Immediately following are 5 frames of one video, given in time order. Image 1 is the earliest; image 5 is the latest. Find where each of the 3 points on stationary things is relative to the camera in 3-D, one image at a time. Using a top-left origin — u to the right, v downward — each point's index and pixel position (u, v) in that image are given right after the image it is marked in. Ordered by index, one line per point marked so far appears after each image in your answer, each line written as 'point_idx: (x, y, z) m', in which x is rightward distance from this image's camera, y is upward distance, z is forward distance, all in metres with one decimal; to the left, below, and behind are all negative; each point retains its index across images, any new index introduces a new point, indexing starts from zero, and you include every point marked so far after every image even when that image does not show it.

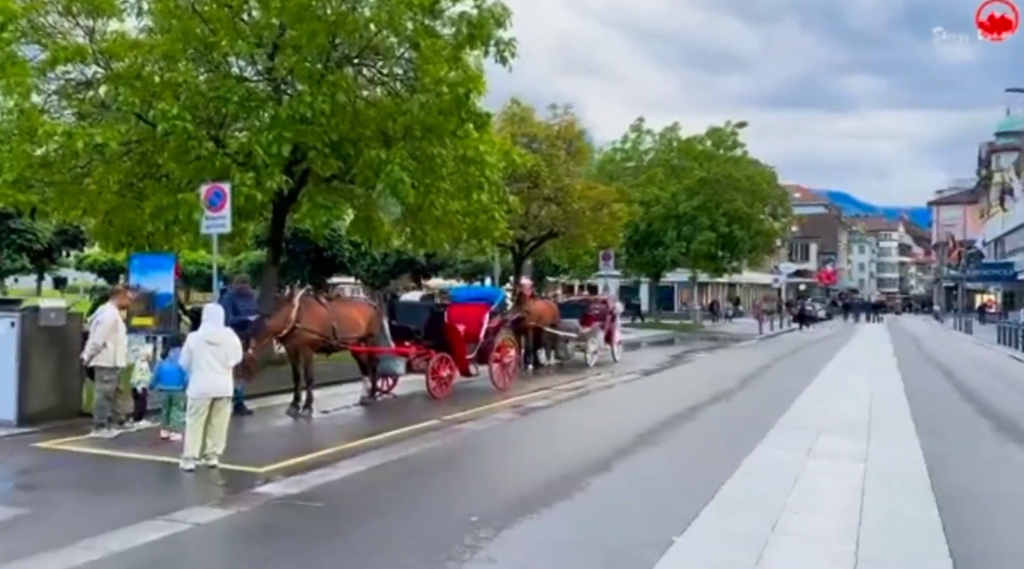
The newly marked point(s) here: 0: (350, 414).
0: (-2.5, -2.0, +13.4) m
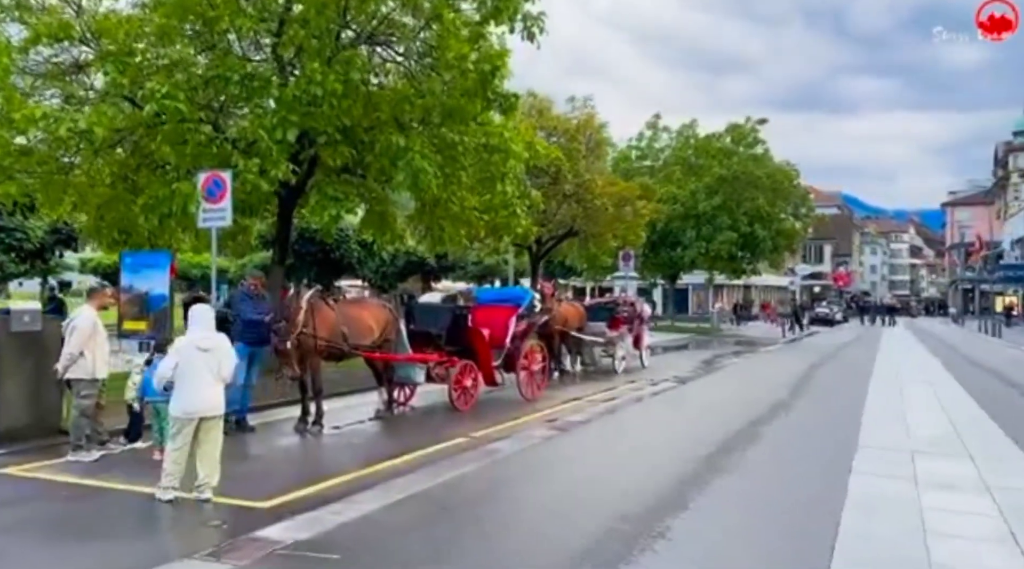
0: (-2.0, -2.0, +11.9) m
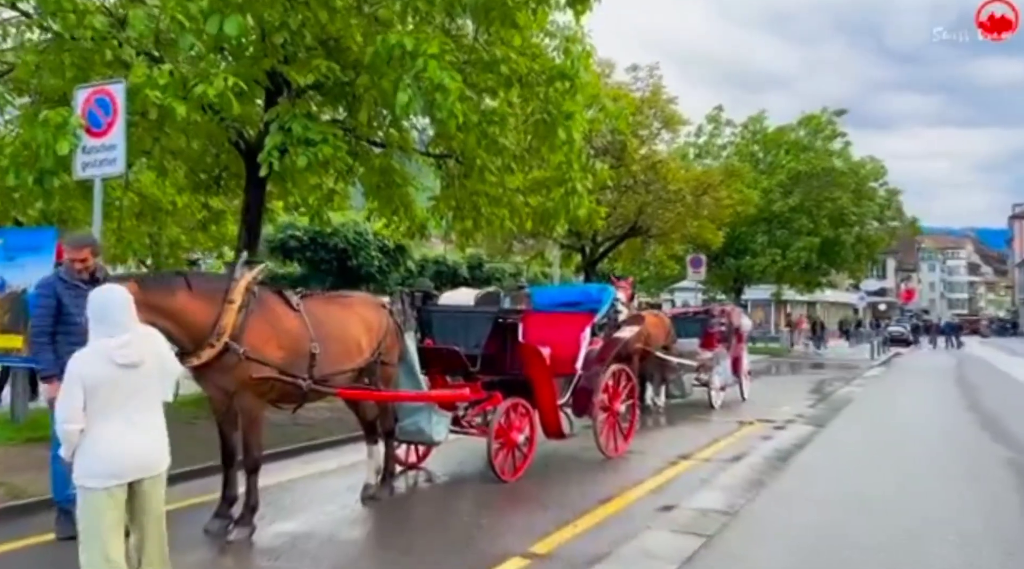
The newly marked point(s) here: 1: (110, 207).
0: (-1.3, -1.8, +6.6) m
1: (-6.7, +1.3, +14.4) m
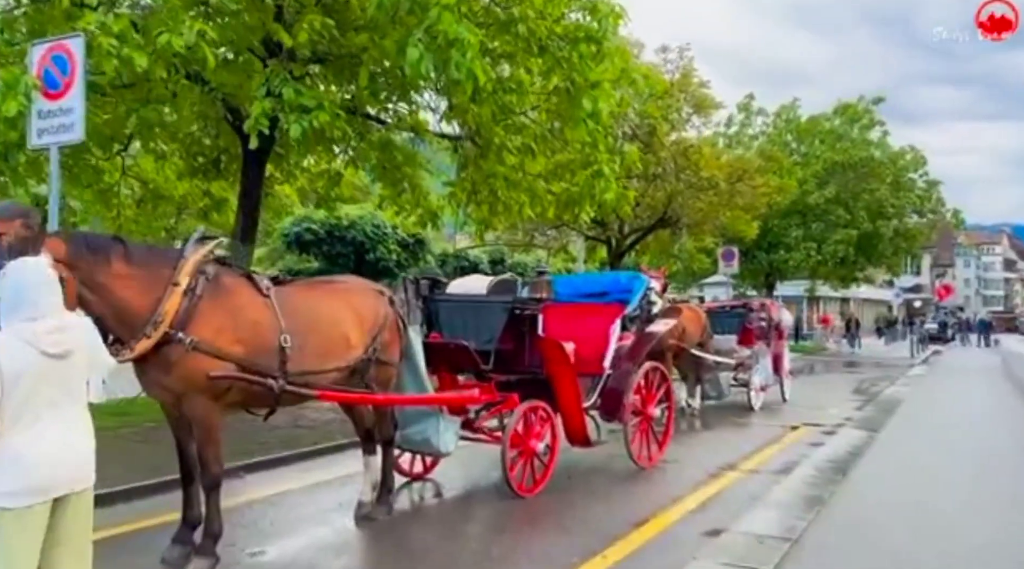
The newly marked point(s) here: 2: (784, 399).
0: (-1.2, -1.7, +5.5) m
1: (-6.3, +1.4, +13.5) m
2: (+4.9, -2.0, +15.7) m
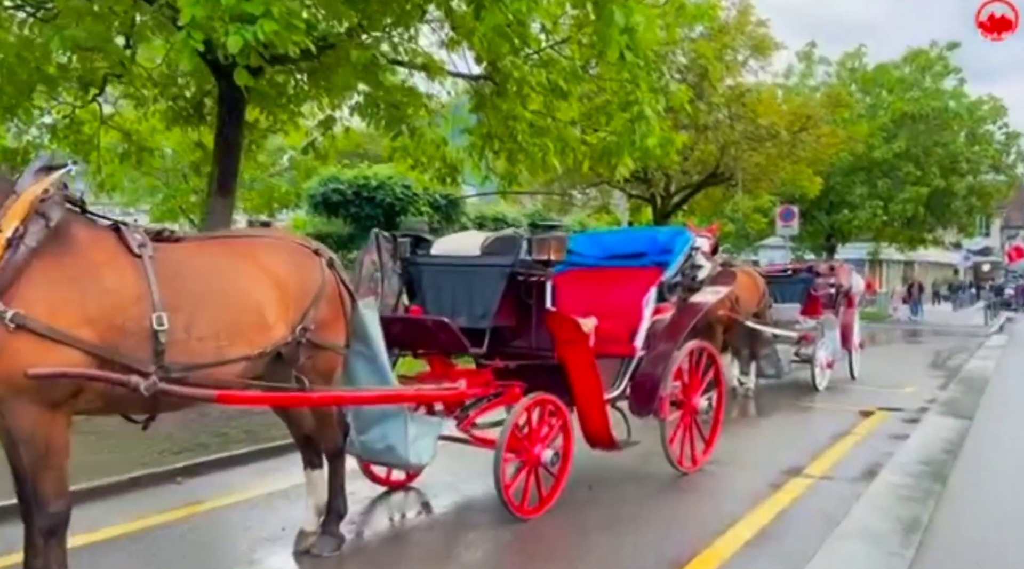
0: (-1.3, -1.5, +3.9) m
1: (-6.0, +1.9, +12.0) m
2: (+5.3, -1.4, +13.7) m
